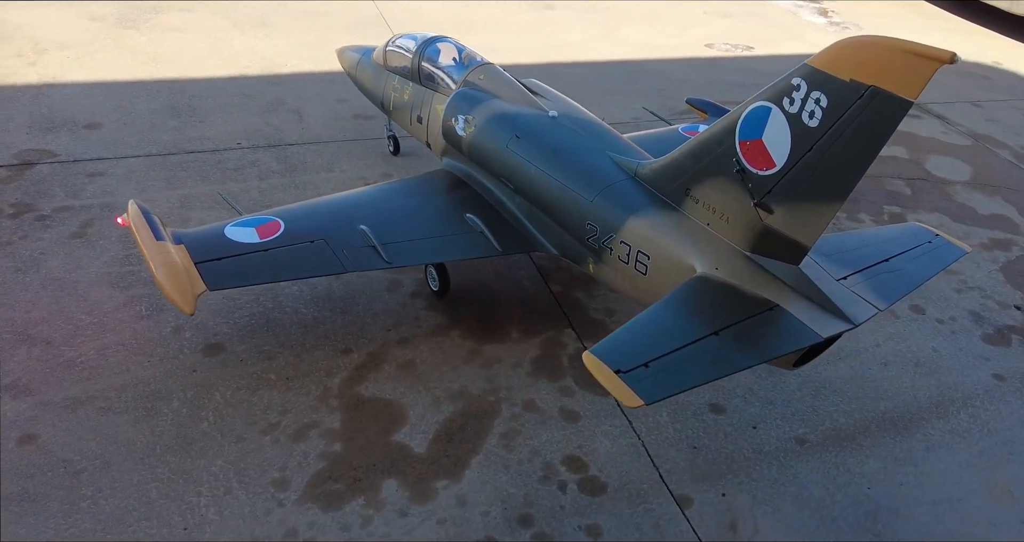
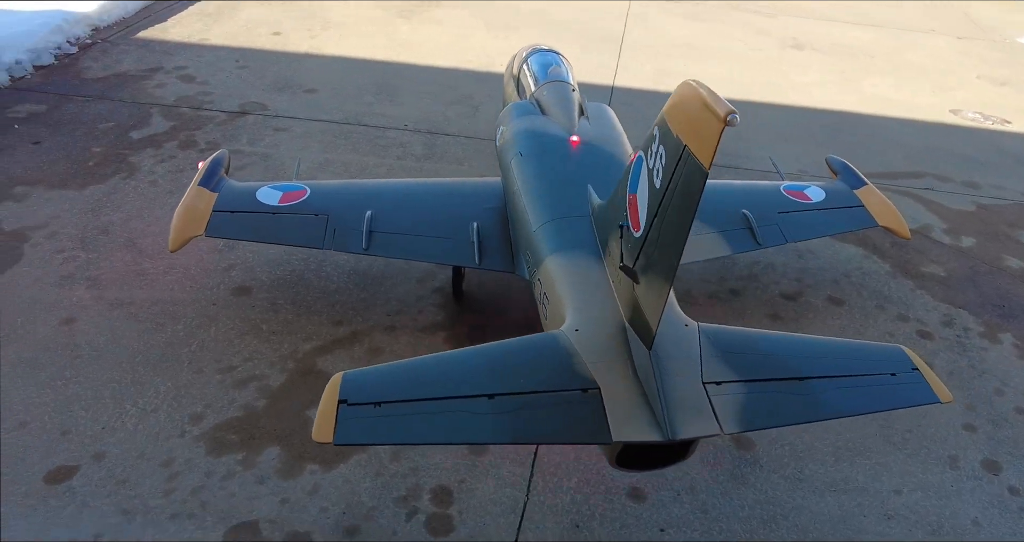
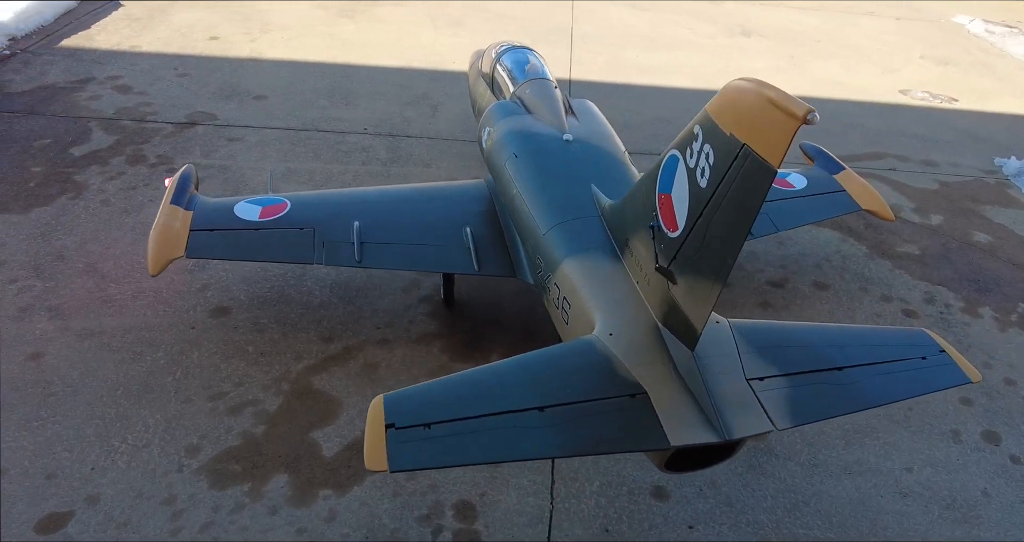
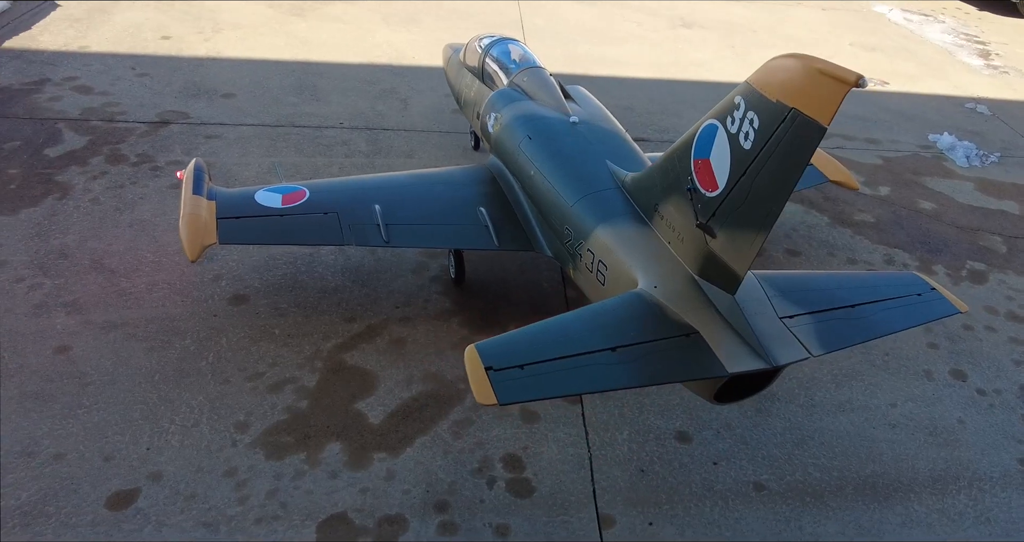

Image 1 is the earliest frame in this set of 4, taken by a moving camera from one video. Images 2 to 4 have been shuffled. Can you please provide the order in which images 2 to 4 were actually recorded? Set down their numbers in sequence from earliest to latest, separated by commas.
4, 3, 2
